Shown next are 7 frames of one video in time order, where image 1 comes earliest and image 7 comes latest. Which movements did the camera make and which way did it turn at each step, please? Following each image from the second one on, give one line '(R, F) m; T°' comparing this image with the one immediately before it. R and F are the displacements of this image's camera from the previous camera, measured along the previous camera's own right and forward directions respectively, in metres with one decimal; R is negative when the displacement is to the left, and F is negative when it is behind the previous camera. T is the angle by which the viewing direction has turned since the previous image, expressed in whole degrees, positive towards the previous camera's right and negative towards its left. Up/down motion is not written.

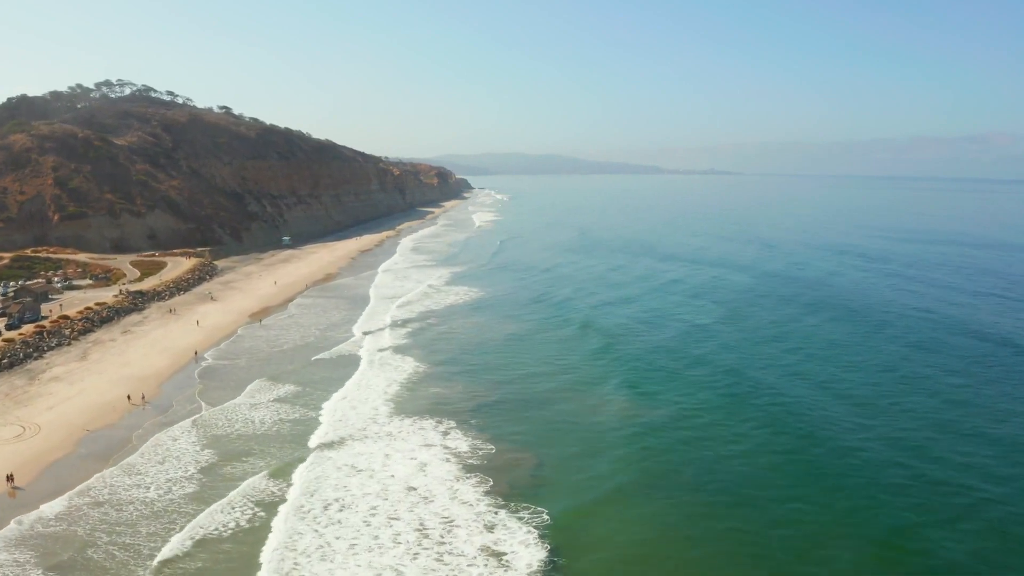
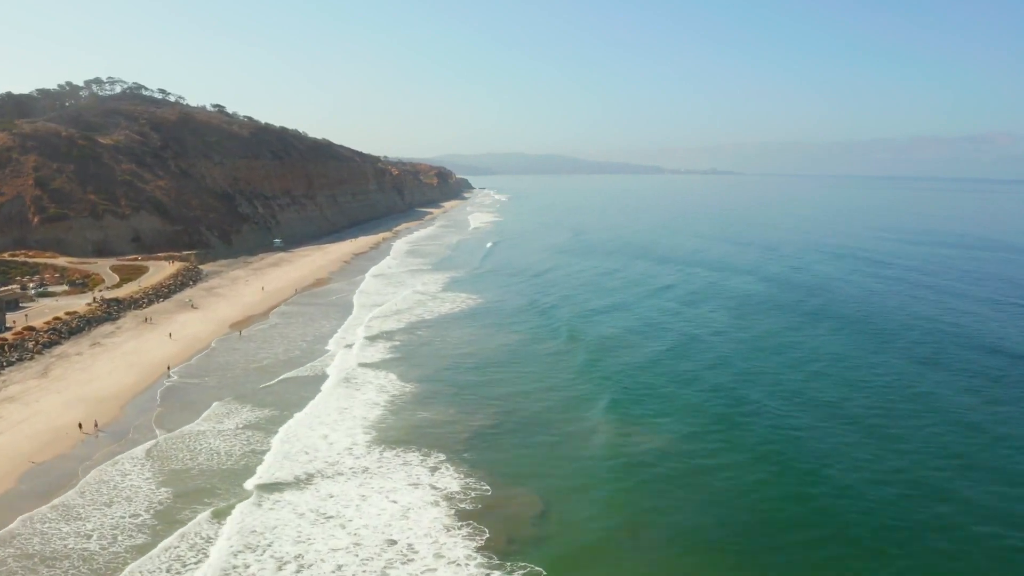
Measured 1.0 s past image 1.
(+0.1, +2.0) m; 0°
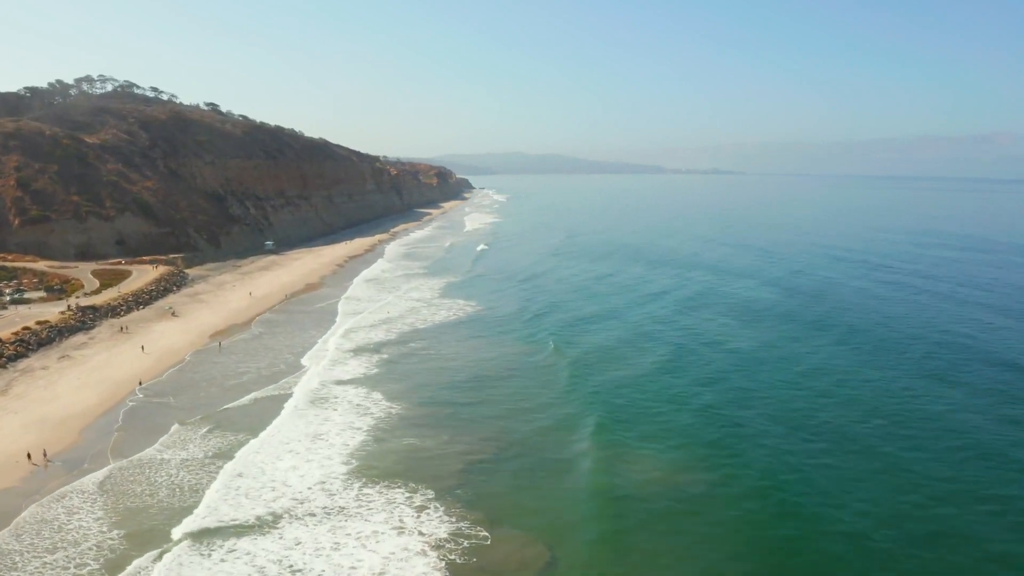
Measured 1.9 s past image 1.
(0.0, +1.8) m; 0°
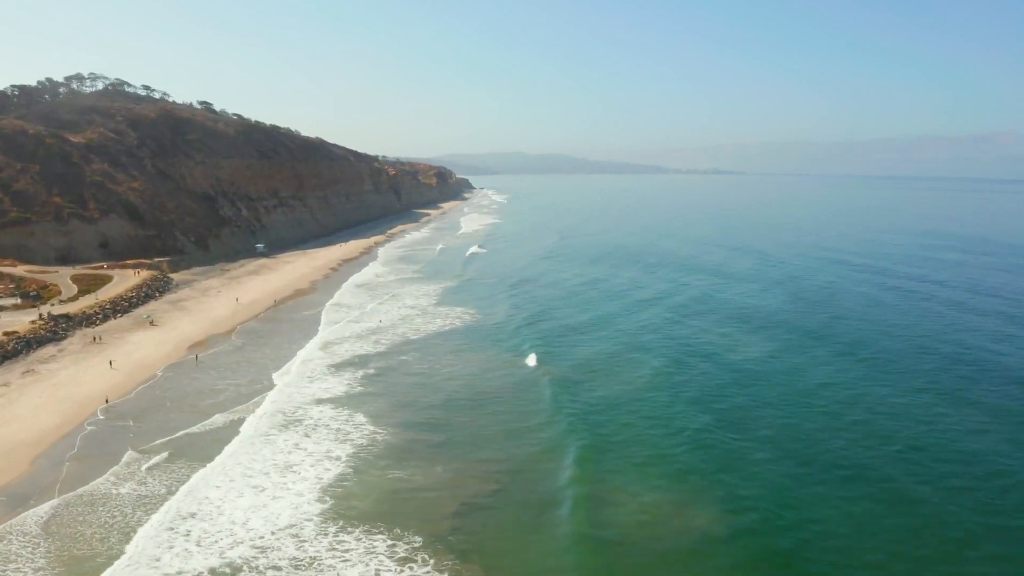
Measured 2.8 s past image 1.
(0.0, +1.8) m; 0°
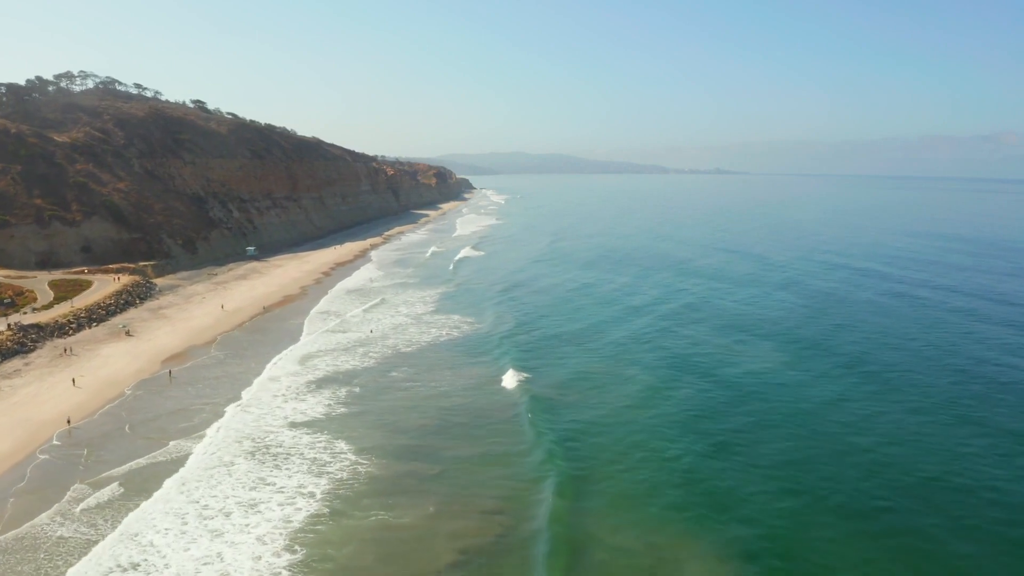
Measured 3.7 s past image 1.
(+0.1, +1.8) m; 0°
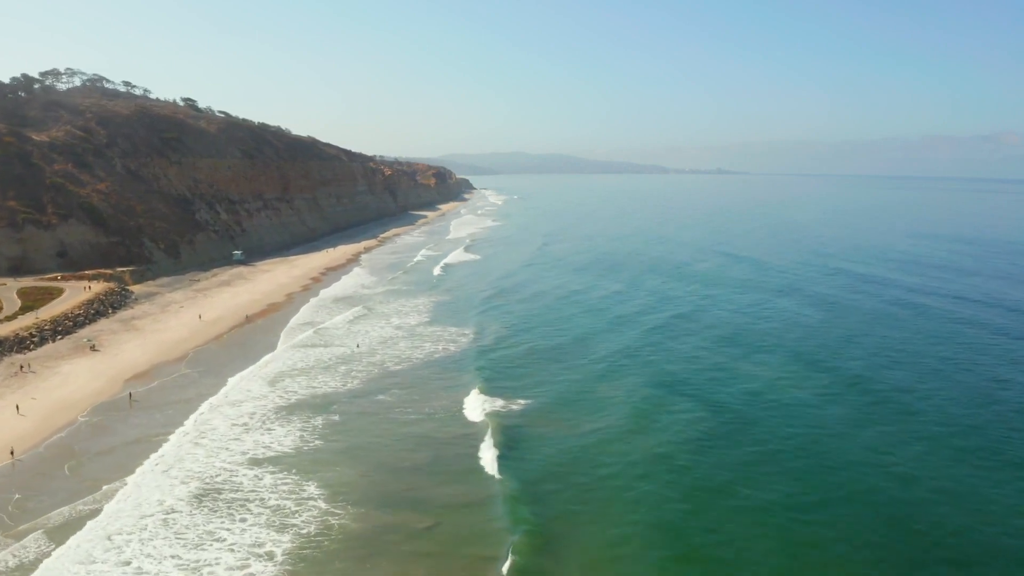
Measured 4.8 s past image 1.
(0.0, +2.2) m; 0°
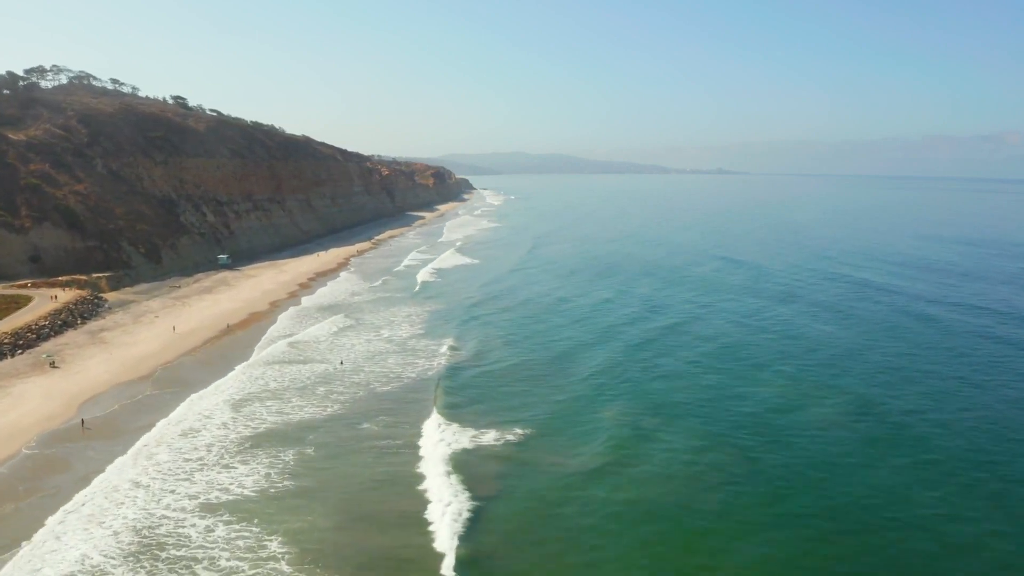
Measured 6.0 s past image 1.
(+0.1, +2.1) m; 0°
